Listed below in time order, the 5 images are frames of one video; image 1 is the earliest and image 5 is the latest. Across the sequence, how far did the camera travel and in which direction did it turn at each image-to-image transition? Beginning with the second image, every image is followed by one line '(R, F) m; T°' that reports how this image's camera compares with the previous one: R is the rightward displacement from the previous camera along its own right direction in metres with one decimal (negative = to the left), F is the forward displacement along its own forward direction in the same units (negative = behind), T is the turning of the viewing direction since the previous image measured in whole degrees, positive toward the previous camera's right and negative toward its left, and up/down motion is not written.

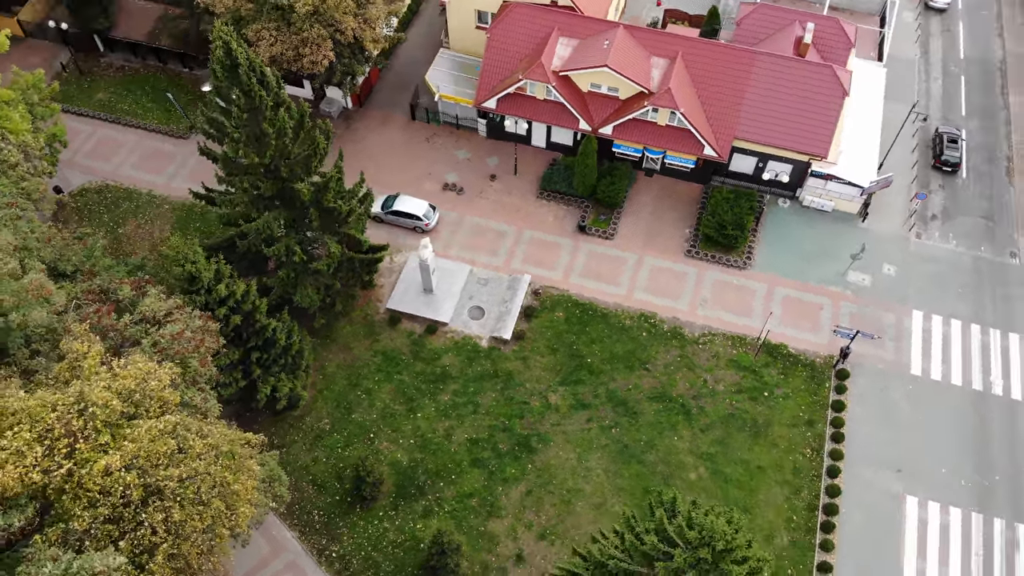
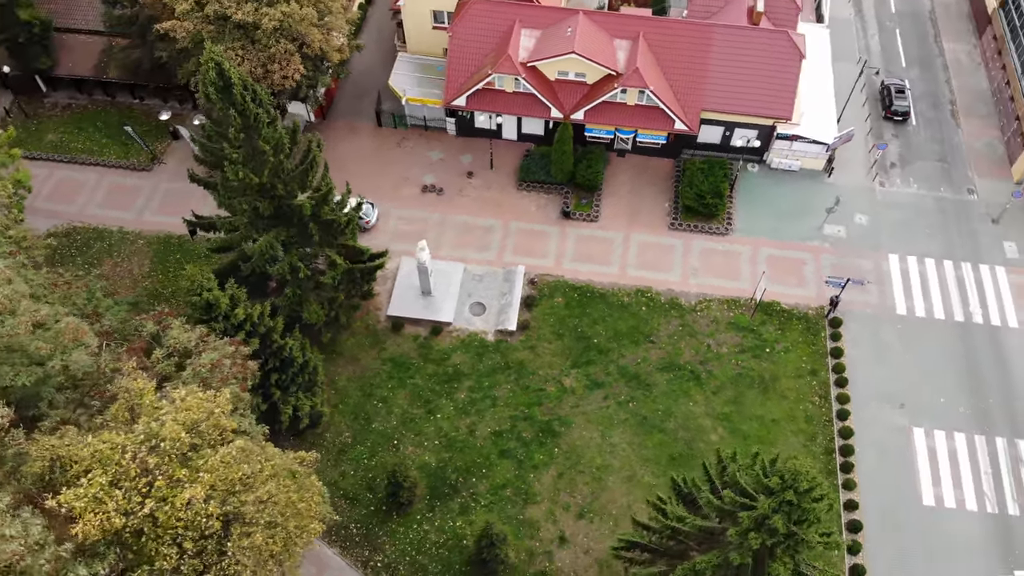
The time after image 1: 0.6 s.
(-3.3, -0.4) m; +5°
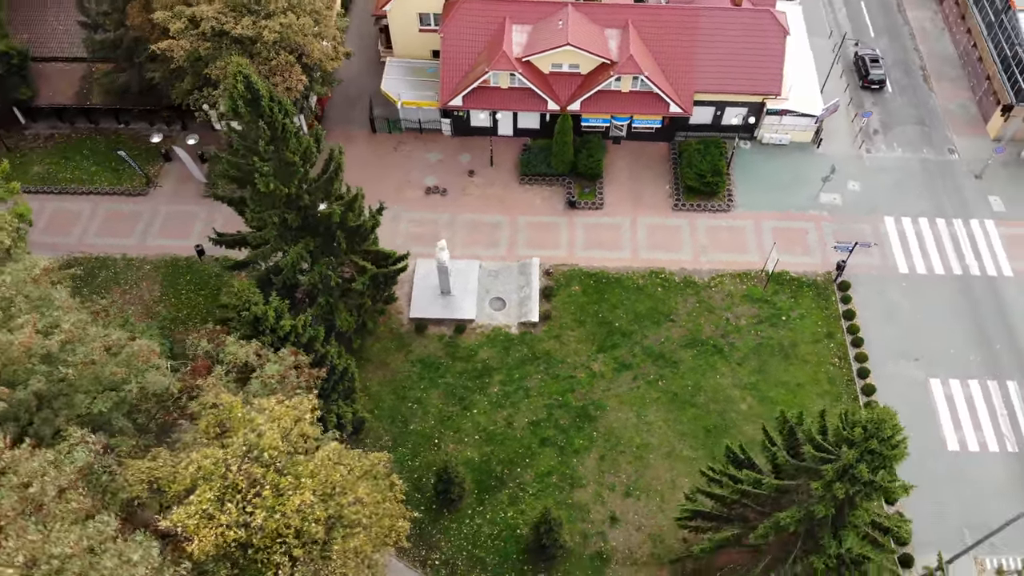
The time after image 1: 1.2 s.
(-3.5, -0.4) m; +3°
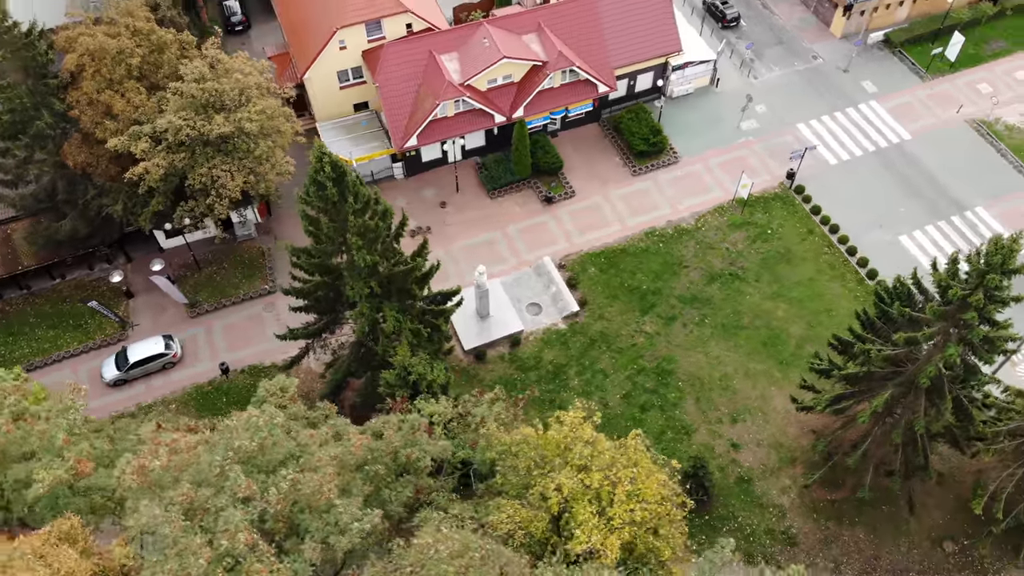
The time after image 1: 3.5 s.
(-12.4, -0.1) m; +15°
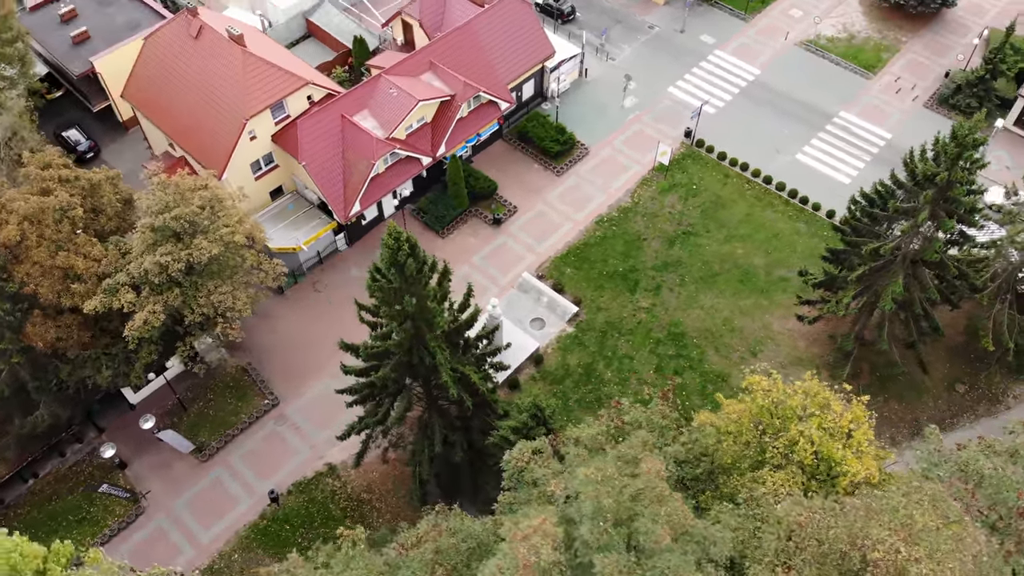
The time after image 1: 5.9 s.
(-10.9, +0.6) m; +15°
